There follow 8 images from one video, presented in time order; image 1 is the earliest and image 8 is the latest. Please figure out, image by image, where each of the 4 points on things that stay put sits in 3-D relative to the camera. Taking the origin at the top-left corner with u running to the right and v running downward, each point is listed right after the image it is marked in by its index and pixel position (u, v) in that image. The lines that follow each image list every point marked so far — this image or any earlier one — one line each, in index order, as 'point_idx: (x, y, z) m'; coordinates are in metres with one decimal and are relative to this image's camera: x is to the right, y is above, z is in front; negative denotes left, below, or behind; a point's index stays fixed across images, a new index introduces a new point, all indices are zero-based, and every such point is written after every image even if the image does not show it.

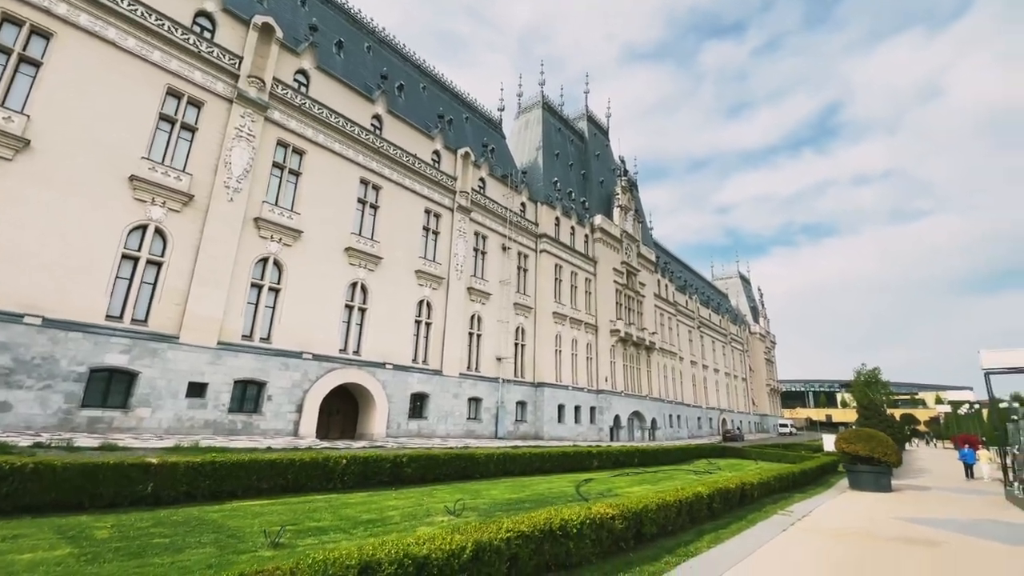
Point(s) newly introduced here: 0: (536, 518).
0: (+0.4, -3.3, +6.7) m
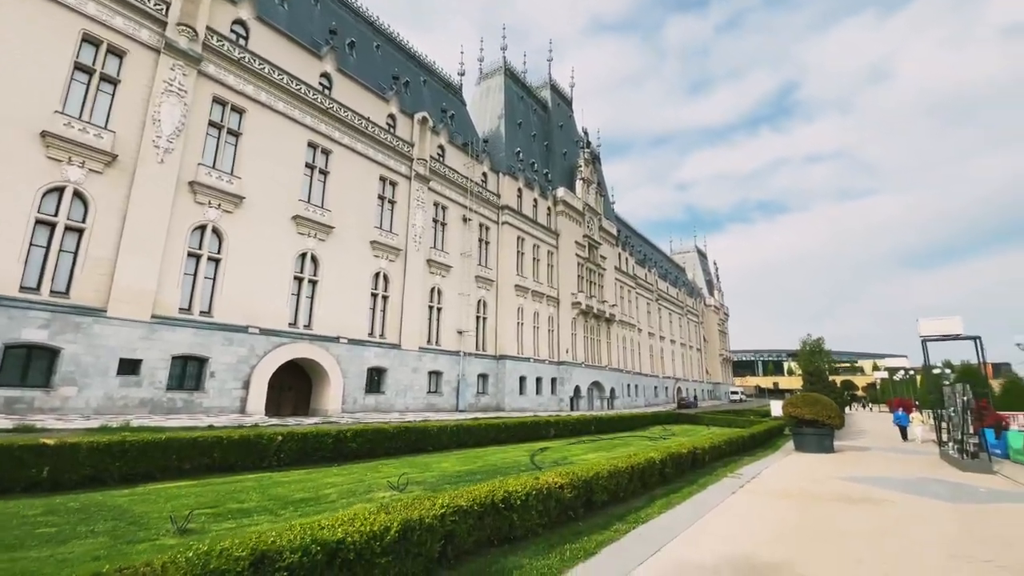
0: (-0.4, -2.7, +6.2) m
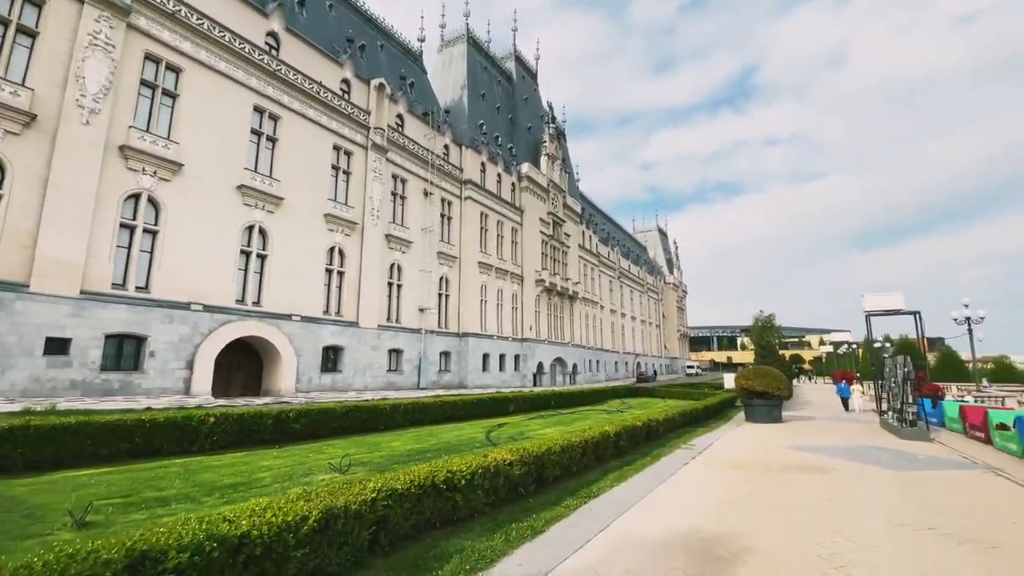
0: (-1.2, -2.3, +5.7) m
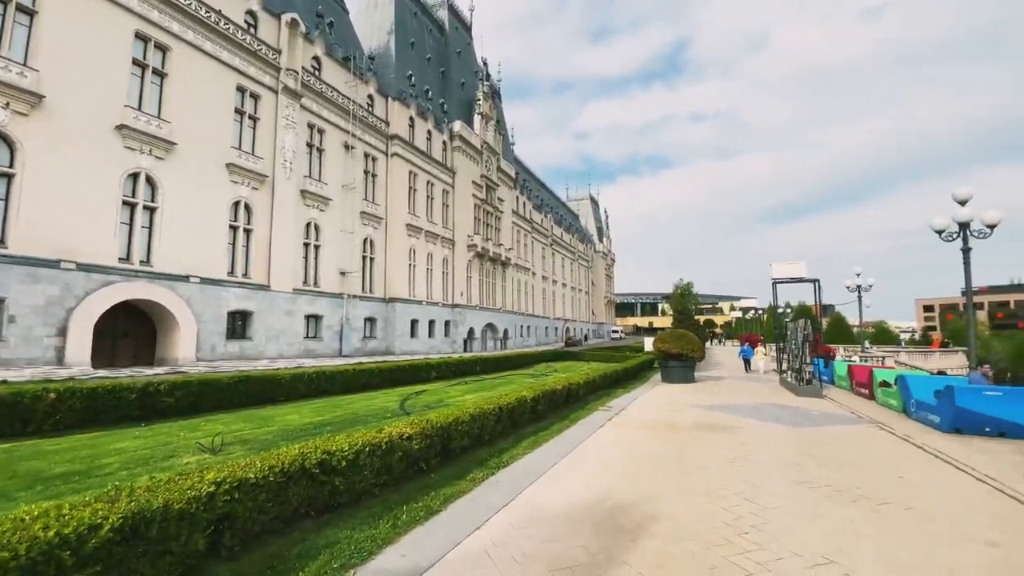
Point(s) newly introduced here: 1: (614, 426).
0: (-2.3, -1.7, +4.8) m
1: (+2.3, -3.1, +10.5) m
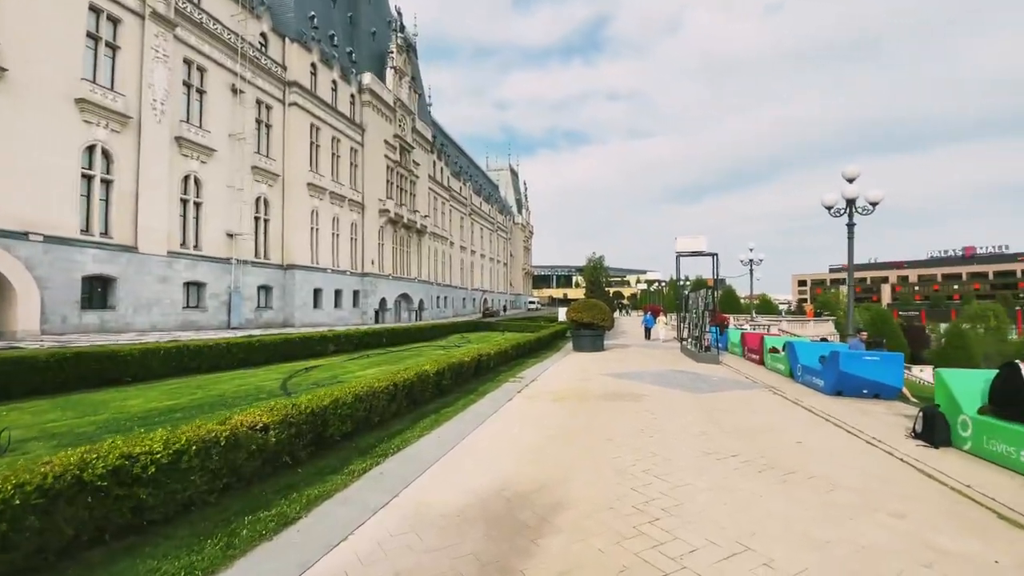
0: (-3.3, -1.3, +3.4) m
1: (+0.2, -2.3, +9.9) m
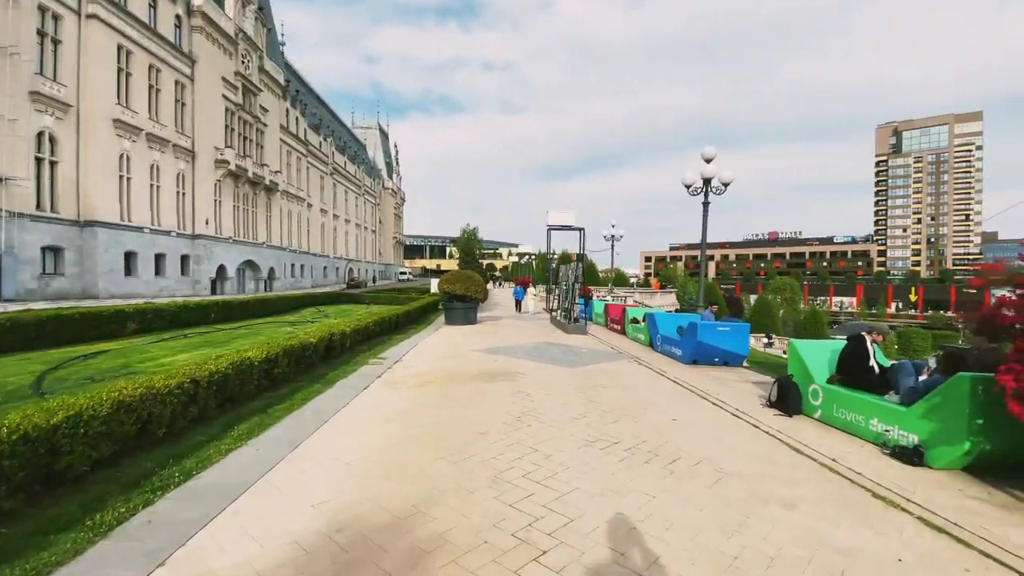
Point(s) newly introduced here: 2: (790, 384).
0: (-4.0, -1.0, +1.2) m
1: (-2.3, -1.7, +8.5) m
2: (+4.3, -1.5, +7.3) m
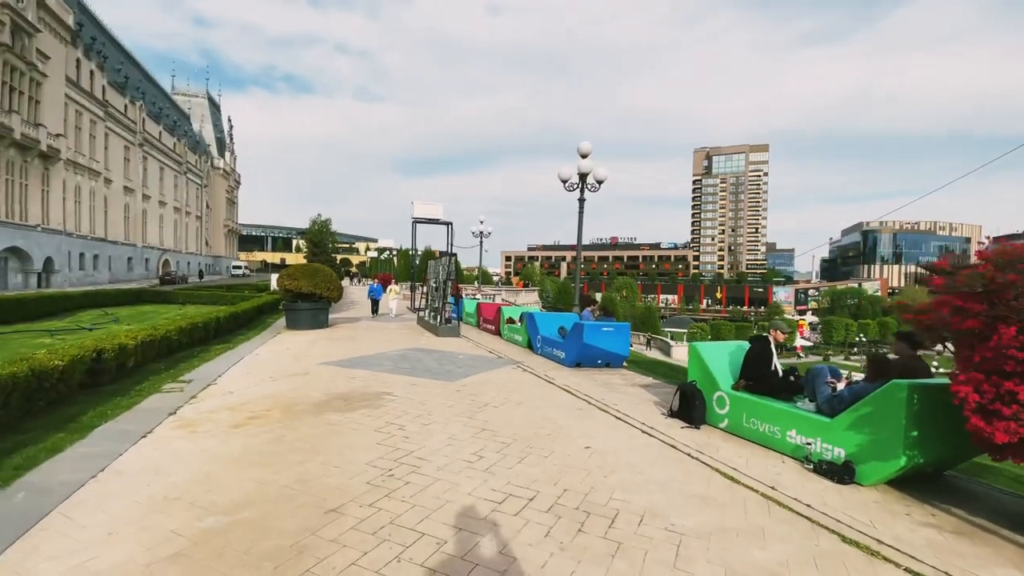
0: (-3.6, -1.0, -1.7) m
1: (-4.1, -1.7, +5.8) m
2: (+2.6, -1.5, +6.6) m
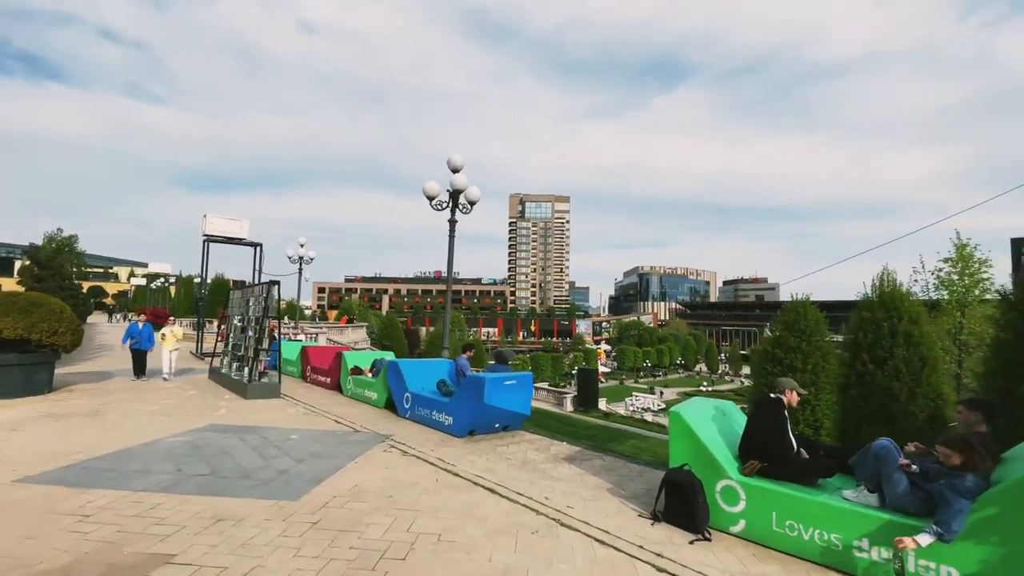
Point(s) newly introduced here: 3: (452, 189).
0: (-0.9, -0.8, -5.2) m
1: (-4.1, -2.0, +1.4) m
2: (+1.8, -2.0, +4.7) m
3: (-1.6, +2.6, +12.0) m
